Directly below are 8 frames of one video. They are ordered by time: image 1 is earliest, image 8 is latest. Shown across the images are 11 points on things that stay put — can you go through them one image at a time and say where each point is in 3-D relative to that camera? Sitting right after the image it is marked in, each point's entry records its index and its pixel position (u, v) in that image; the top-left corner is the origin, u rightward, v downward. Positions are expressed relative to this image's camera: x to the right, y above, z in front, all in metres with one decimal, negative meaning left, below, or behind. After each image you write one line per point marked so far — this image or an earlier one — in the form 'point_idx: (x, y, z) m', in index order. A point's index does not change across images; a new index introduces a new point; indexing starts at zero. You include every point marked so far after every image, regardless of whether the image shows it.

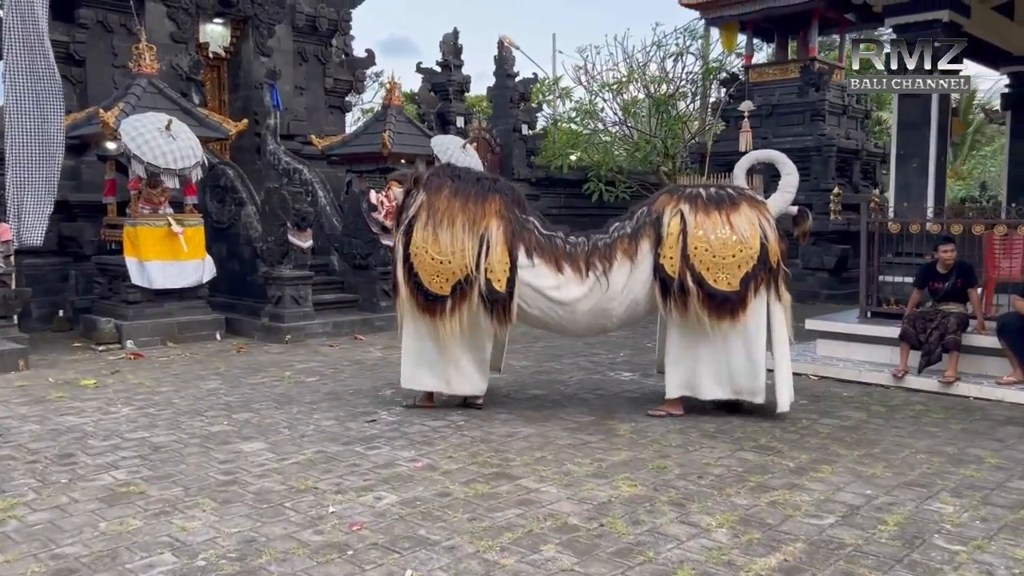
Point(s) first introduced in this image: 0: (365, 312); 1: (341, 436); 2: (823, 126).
0: (-1.6, -0.3, +9.5) m
1: (-1.0, -0.8, +5.0) m
2: (+4.7, +2.4, +13.3) m
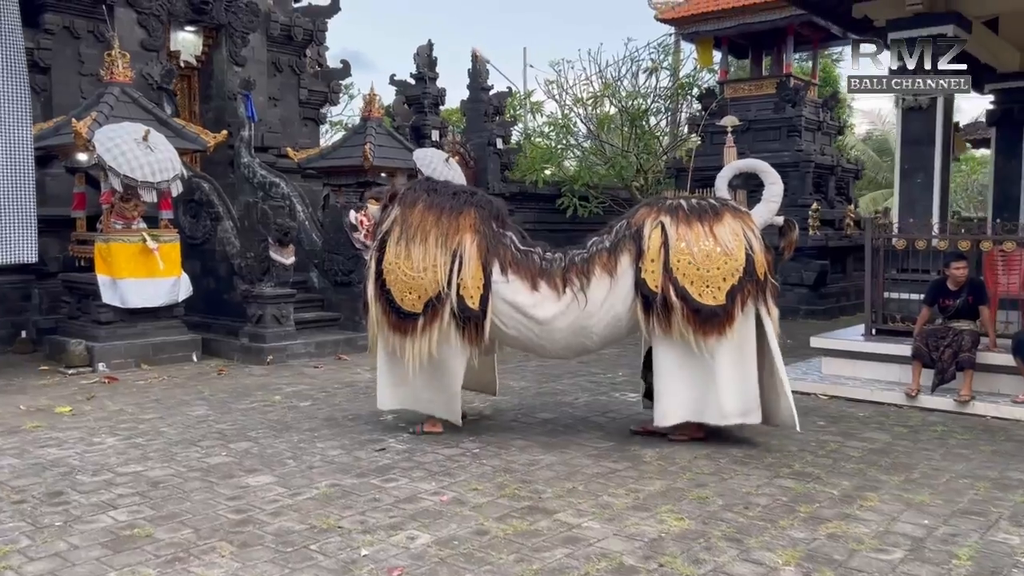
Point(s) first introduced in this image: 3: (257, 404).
0: (-1.7, -0.5, +9.2) m
1: (-0.8, -1.0, +4.7) m
2: (+4.4, +2.2, +13.3) m
3: (-1.8, -0.8, +6.3) m
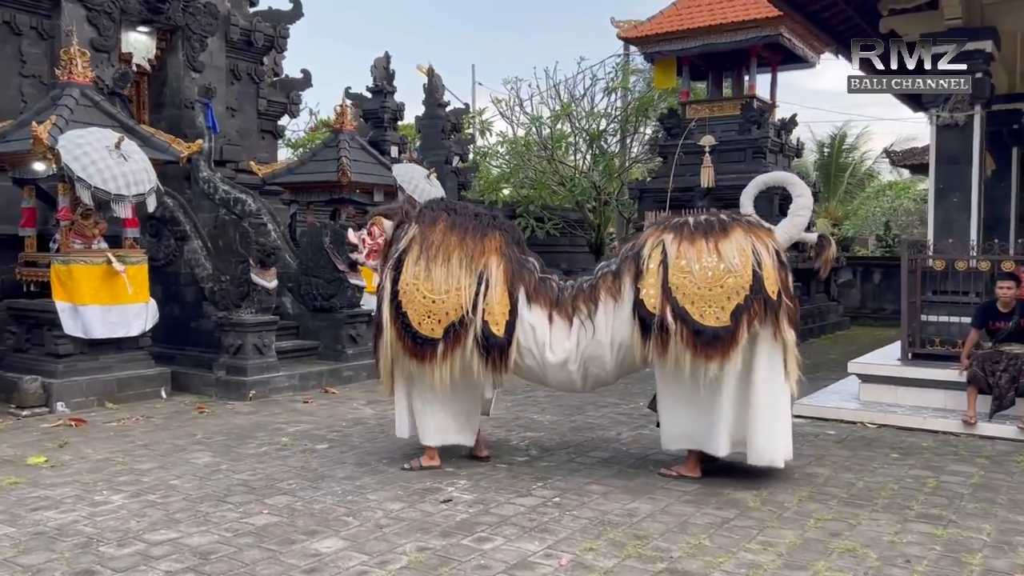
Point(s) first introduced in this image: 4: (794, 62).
0: (-1.8, -0.7, +8.4) m
1: (-0.4, -1.1, +4.0) m
2: (+3.8, +1.9, +13.2) m
3: (-1.5, -1.0, +5.5) m
4: (+4.7, +3.7, +14.4) m
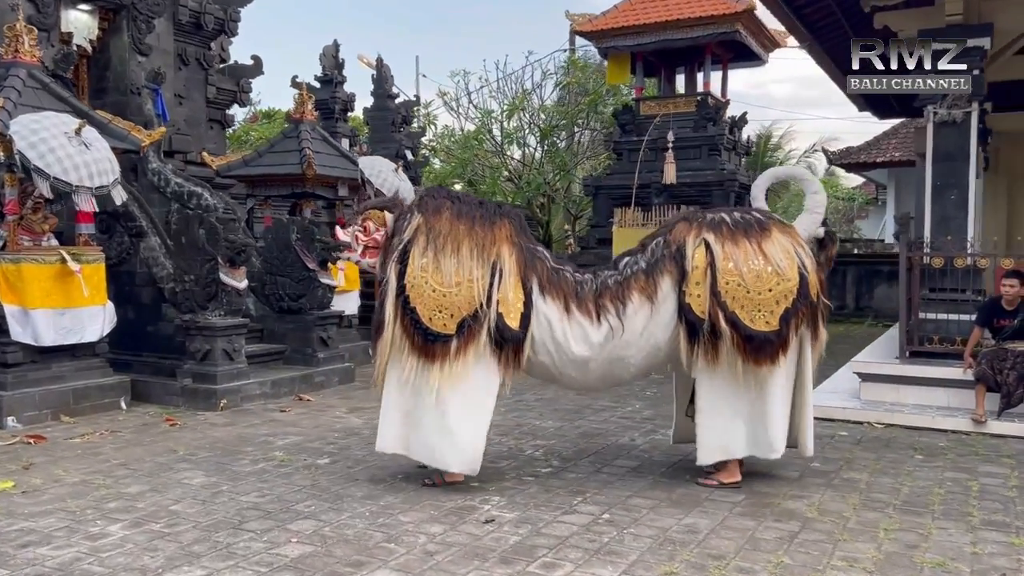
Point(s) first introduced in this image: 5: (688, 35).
0: (-1.9, -0.7, +7.9) m
1: (-0.1, -1.1, +3.7) m
2: (+3.1, +1.9, +13.2) m
3: (-1.4, -1.0, +5.0) m
4: (+3.9, +3.8, +14.5) m
5: (+2.7, +3.8, +13.3) m
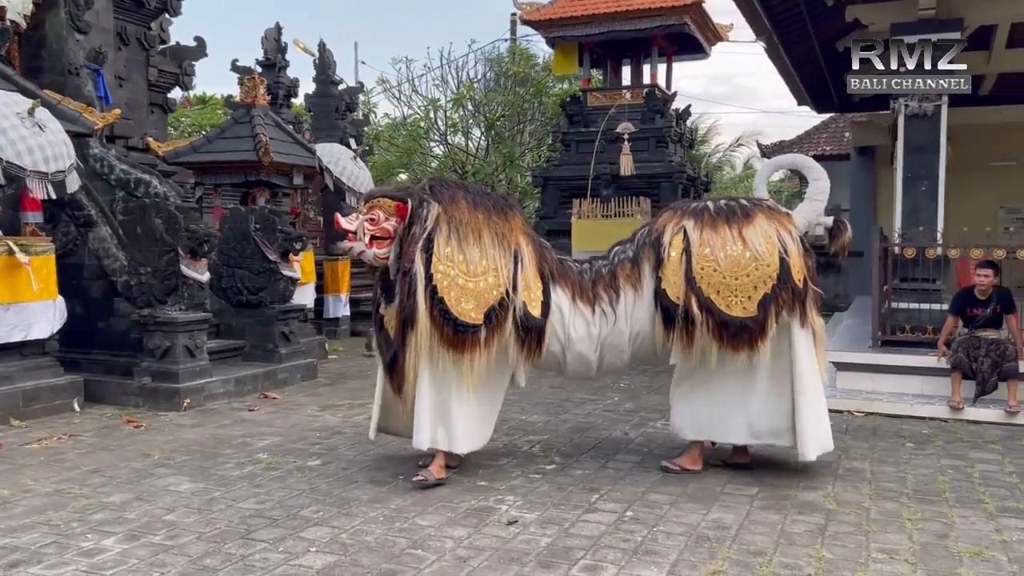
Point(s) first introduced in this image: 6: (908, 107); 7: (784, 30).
0: (-2.2, -0.6, +7.5) m
1: (0.0, -1.1, +3.5) m
2: (+2.4, +2.0, +13.3) m
3: (-1.4, -1.0, +4.7) m
4: (+3.0, +3.9, +14.6) m
5: (+1.9, +4.0, +13.3) m
6: (+3.1, +1.4, +6.8) m
7: (+2.8, +2.7, +9.2) m
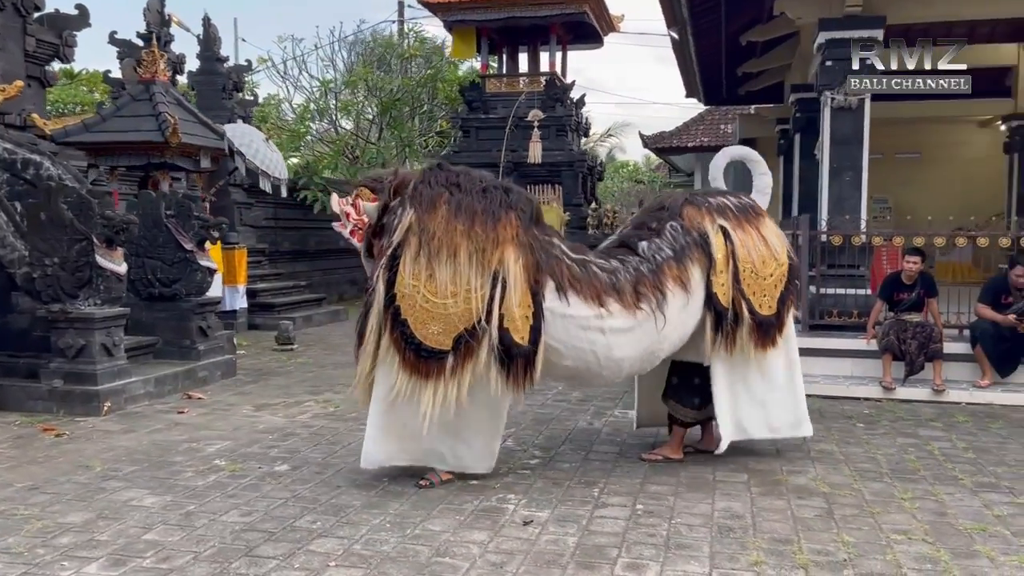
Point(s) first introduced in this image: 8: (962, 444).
0: (-2.7, -0.6, +7.0) m
1: (+0.2, -1.0, +3.4) m
2: (+0.8, +2.2, +13.4) m
3: (-1.5, -0.9, +4.4) m
4: (+1.2, +4.2, +14.7) m
5: (+0.3, +4.2, +13.3) m
6: (+2.6, +1.5, +7.1) m
7: (+2.0, +2.8, +9.3) m
8: (+2.6, -0.9, +5.1) m
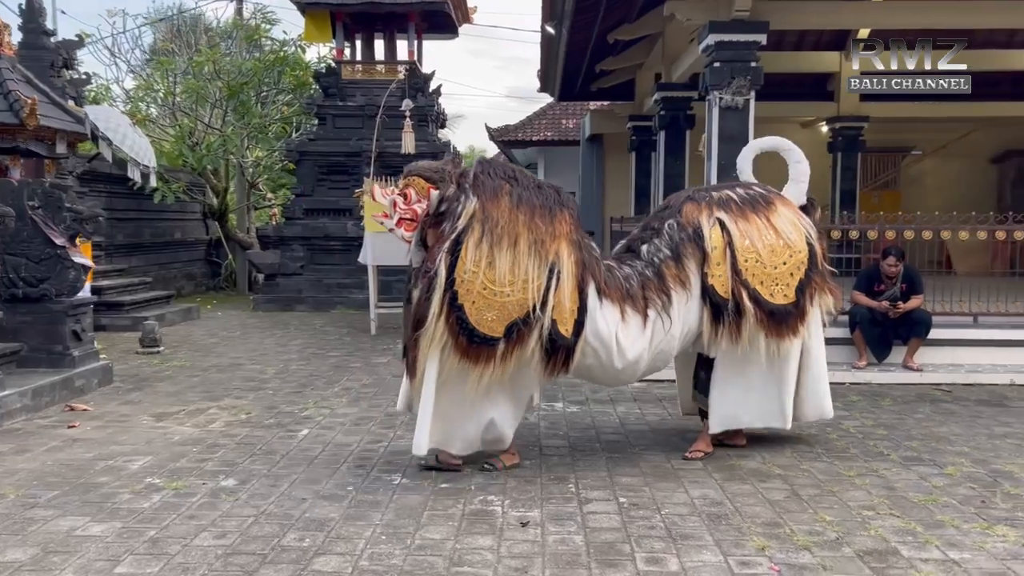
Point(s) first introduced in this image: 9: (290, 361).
0: (-3.3, -0.6, +6.2) m
1: (+0.2, -1.0, +3.3) m
2: (-1.3, +2.3, +13.2) m
3: (-1.6, -0.9, +4.0) m
4: (-1.2, +4.3, +14.6) m
5: (-1.8, +4.3, +13.0) m
6: (+1.8, +1.6, +7.5) m
7: (+0.7, +2.9, +9.5) m
8: (+2.3, -0.8, +5.6) m
9: (-2.0, -0.7, +8.0) m
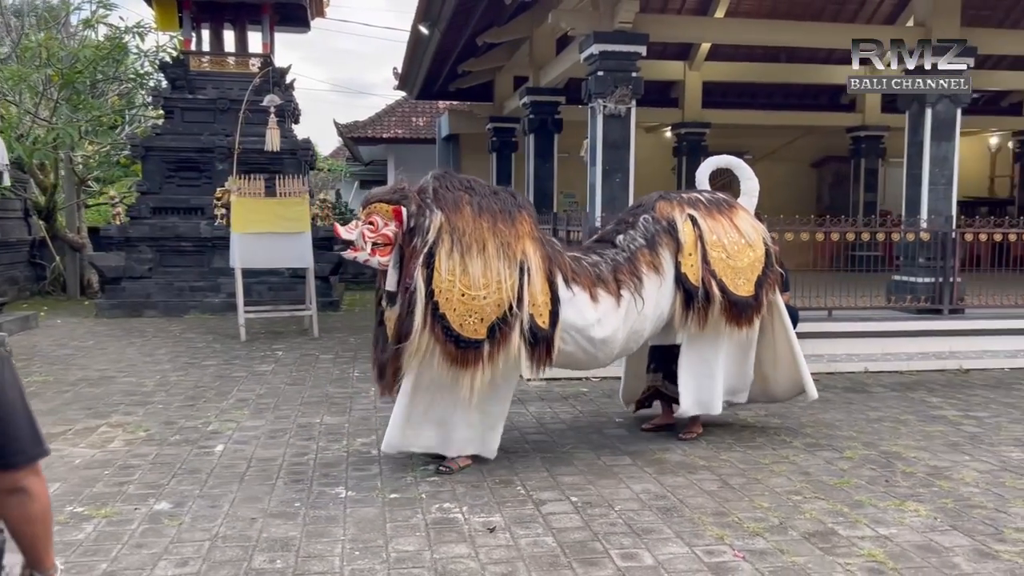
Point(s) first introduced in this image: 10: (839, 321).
0: (-3.9, -0.6, +5.6) m
1: (+0.1, -1.0, +3.4) m
2: (-3.3, +2.3, +12.8) m
3: (-1.7, -1.0, +3.7) m
4: (-3.5, +4.3, +14.1) m
5: (-3.8, +4.2, +12.5) m
6: (+0.8, +1.6, +7.8) m
7: (-0.7, +2.9, +9.5) m
8: (+1.7, -0.8, +6.0) m
9: (-3.0, -0.7, +7.6) m
10: (+3.0, -0.3, +8.1) m
